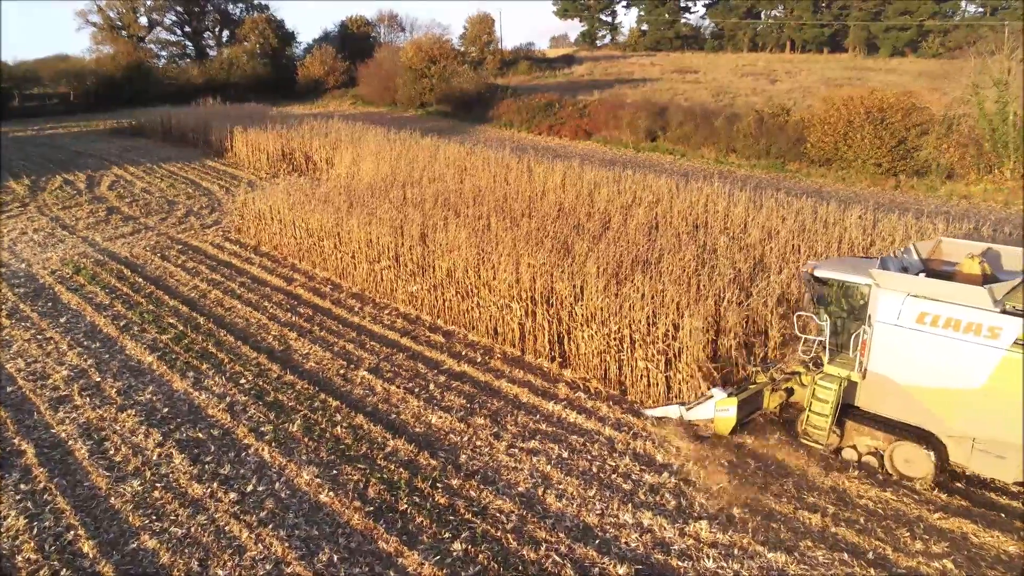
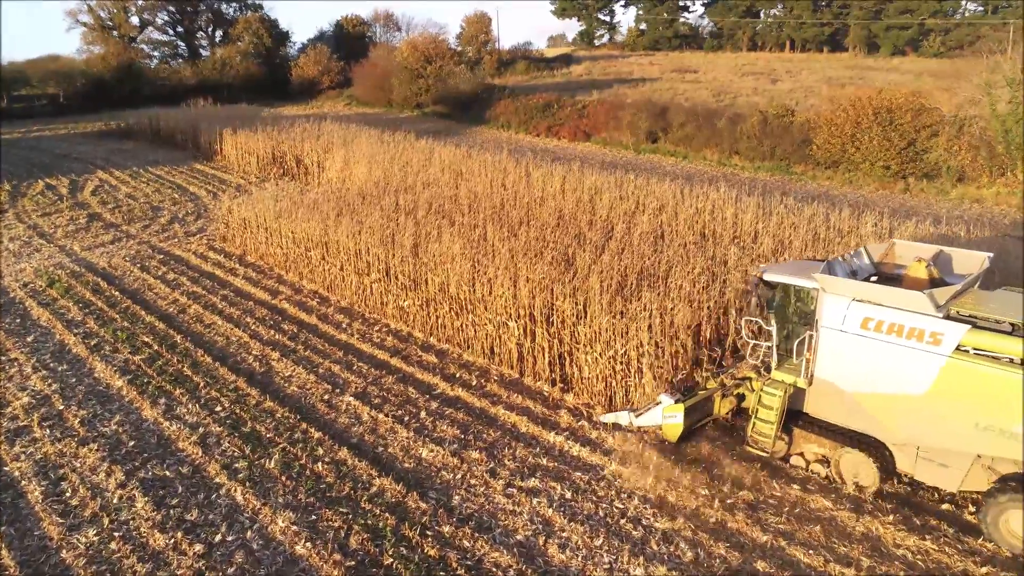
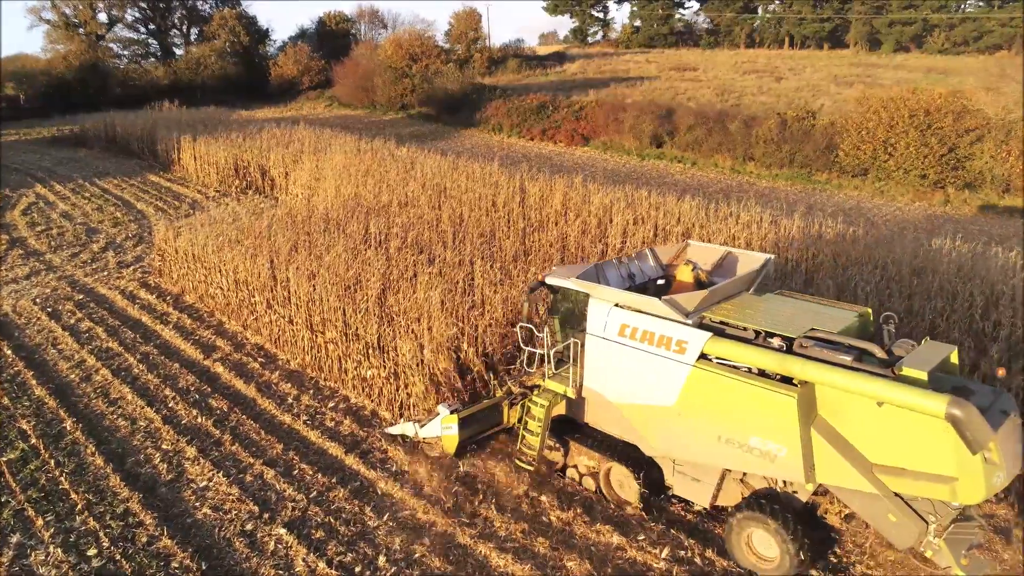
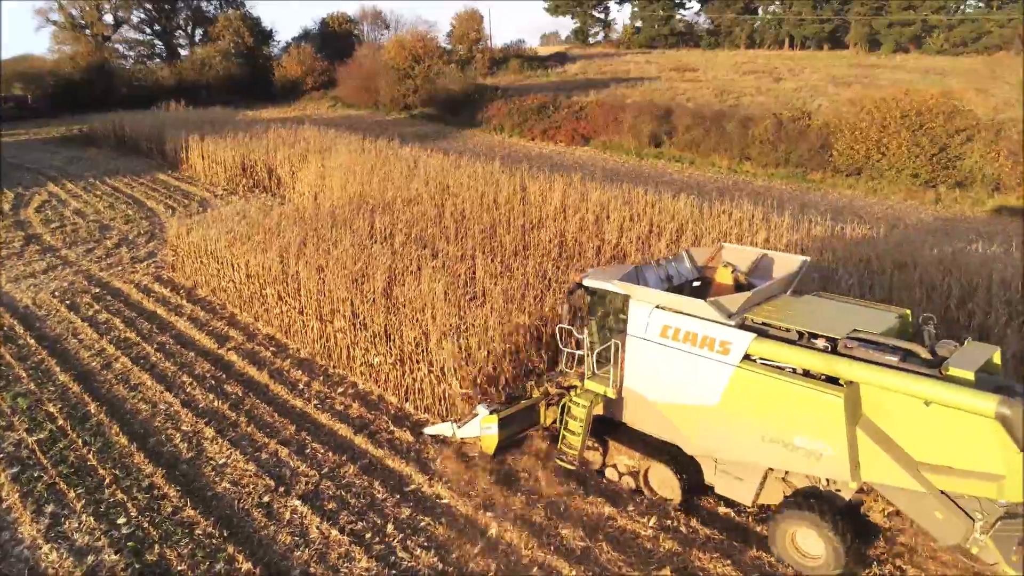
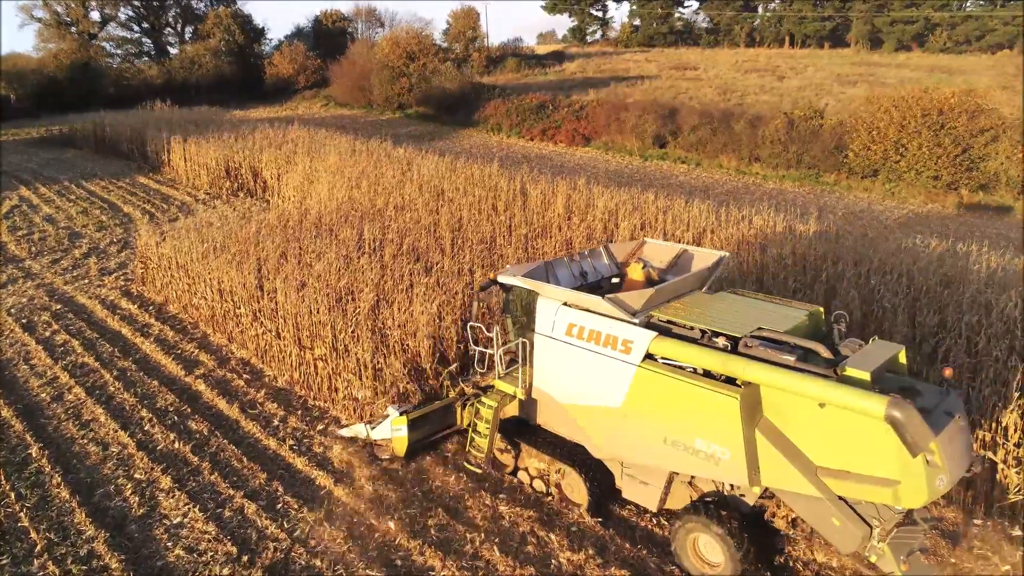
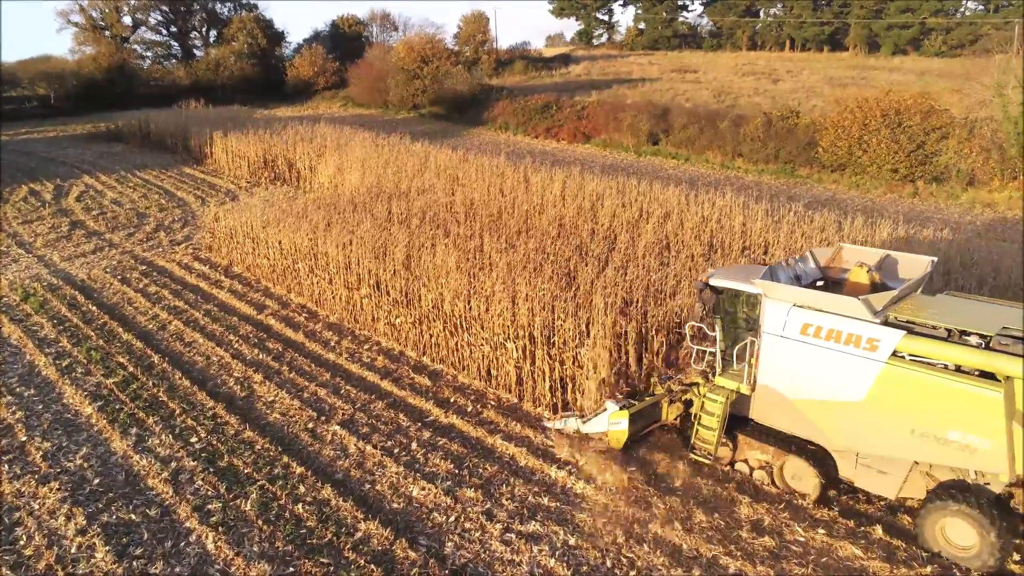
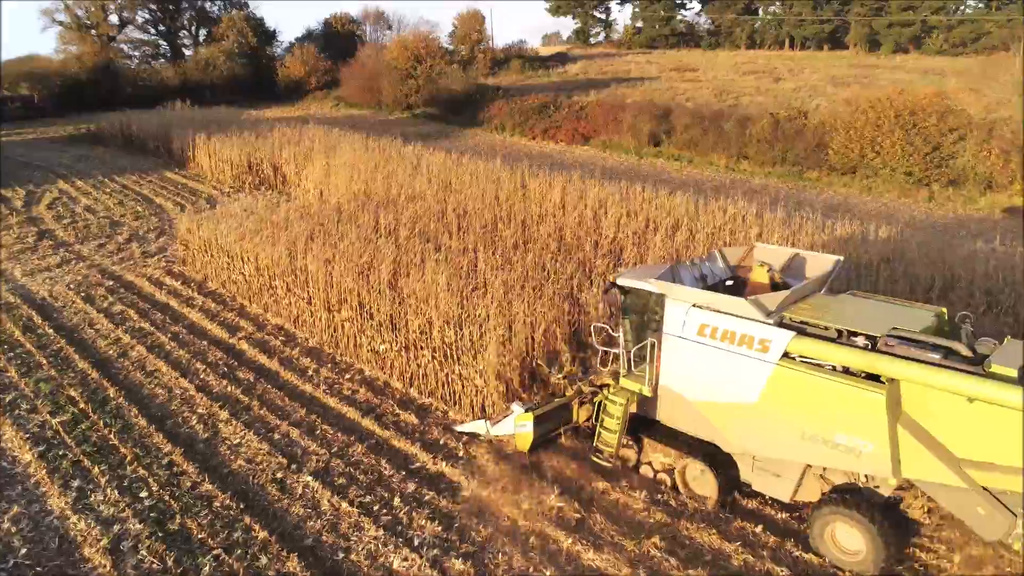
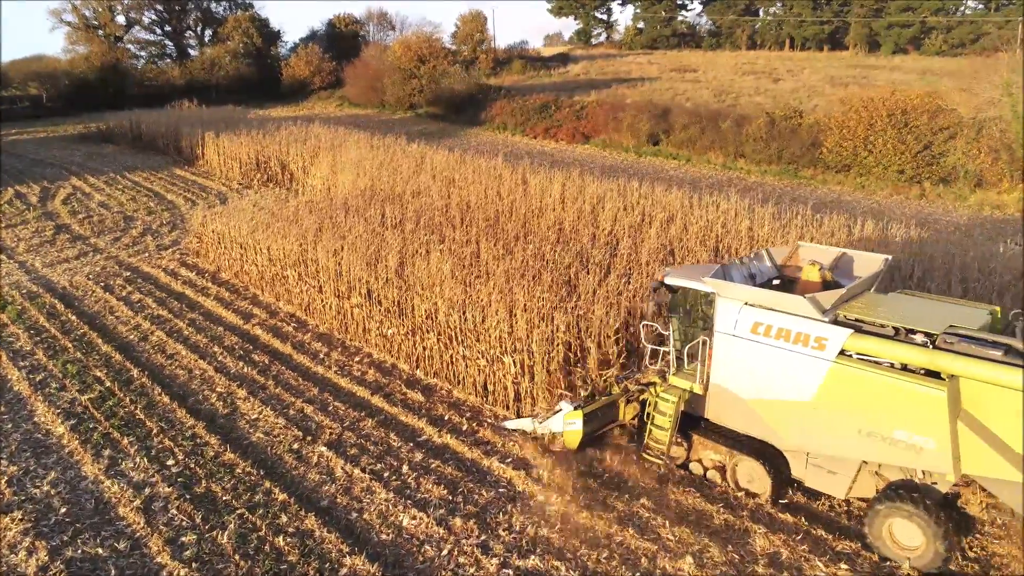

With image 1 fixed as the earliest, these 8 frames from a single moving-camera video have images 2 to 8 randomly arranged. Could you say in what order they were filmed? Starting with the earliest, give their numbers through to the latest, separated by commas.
2, 6, 8, 7, 4, 3, 5
